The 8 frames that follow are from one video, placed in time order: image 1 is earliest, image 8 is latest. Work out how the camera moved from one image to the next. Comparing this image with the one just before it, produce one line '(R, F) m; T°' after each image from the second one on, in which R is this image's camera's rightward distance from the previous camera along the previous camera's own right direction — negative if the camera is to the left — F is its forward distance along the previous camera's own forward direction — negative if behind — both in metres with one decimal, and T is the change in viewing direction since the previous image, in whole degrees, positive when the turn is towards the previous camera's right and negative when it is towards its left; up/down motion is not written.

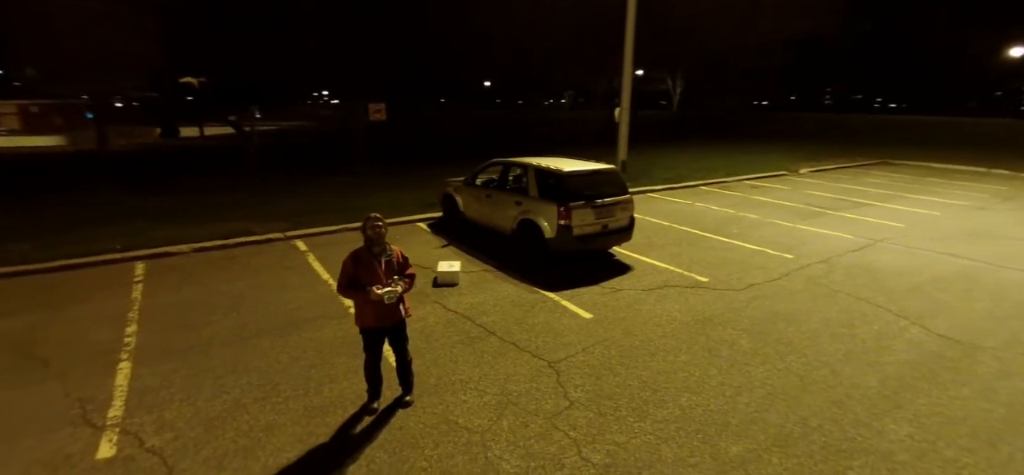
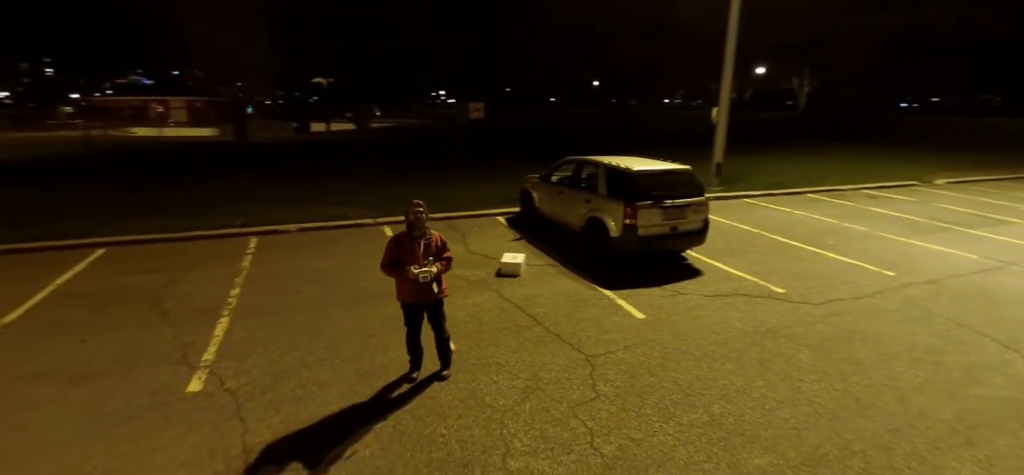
(+0.5, -0.1) m; -11°
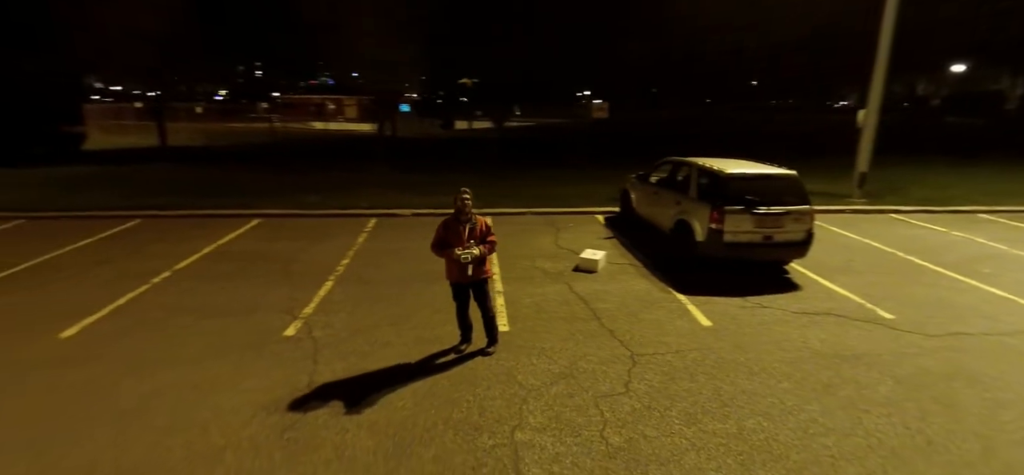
(+0.6, -0.1) m; -15°
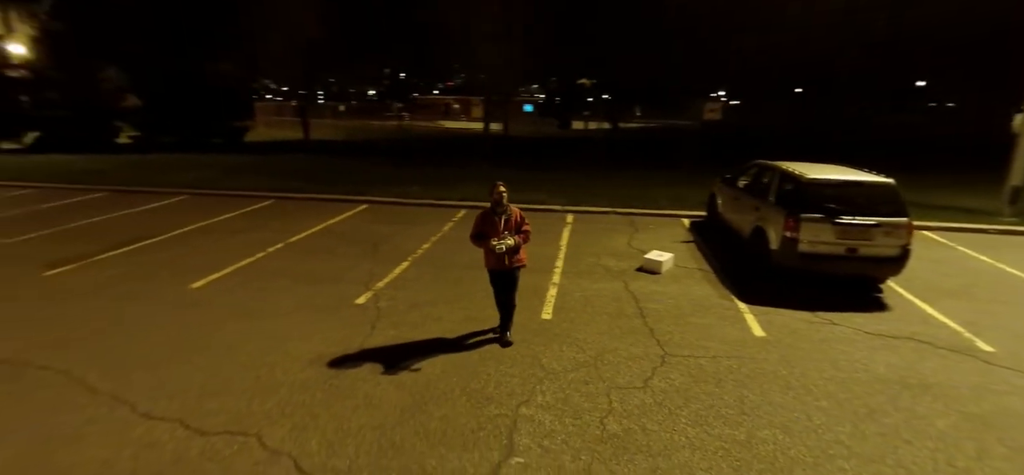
(+0.6, -0.2) m; -13°
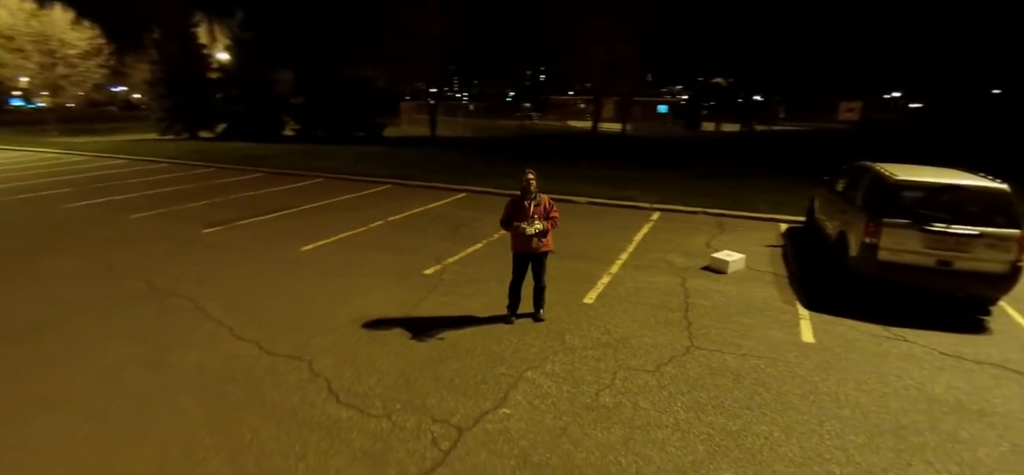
(+0.7, -0.2) m; -13°
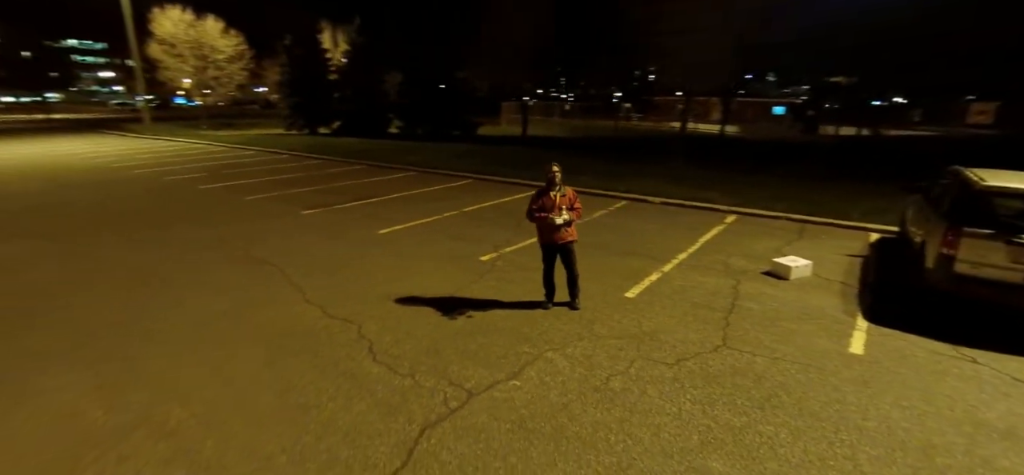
(+0.5, -0.2) m; -10°
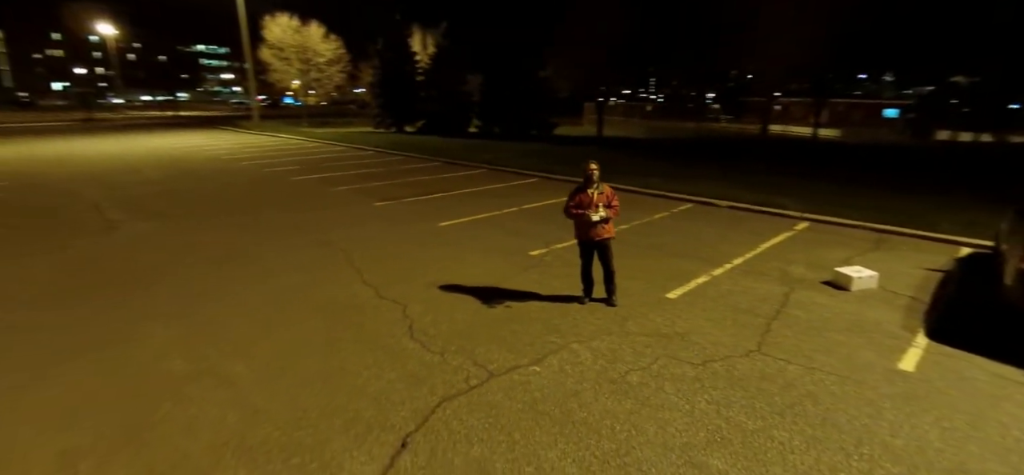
(+0.3, -0.2) m; -8°
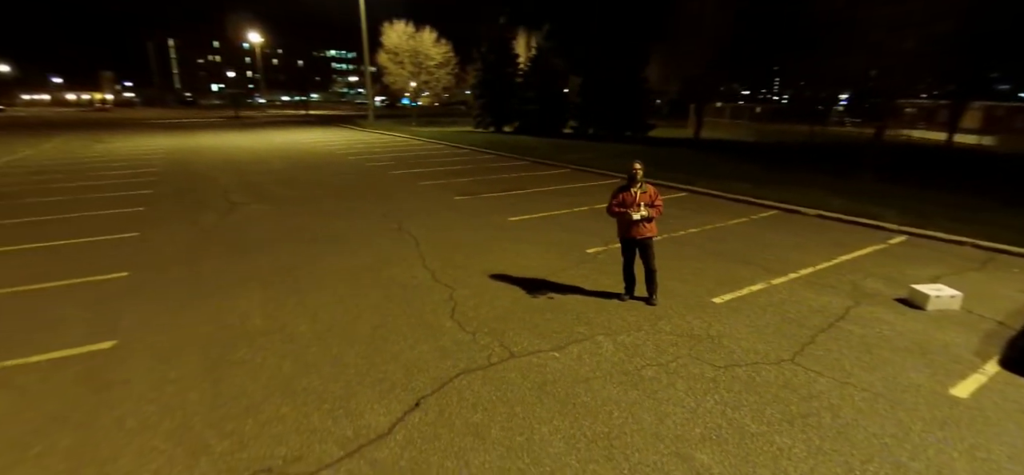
(+0.5, -0.2) m; -10°
